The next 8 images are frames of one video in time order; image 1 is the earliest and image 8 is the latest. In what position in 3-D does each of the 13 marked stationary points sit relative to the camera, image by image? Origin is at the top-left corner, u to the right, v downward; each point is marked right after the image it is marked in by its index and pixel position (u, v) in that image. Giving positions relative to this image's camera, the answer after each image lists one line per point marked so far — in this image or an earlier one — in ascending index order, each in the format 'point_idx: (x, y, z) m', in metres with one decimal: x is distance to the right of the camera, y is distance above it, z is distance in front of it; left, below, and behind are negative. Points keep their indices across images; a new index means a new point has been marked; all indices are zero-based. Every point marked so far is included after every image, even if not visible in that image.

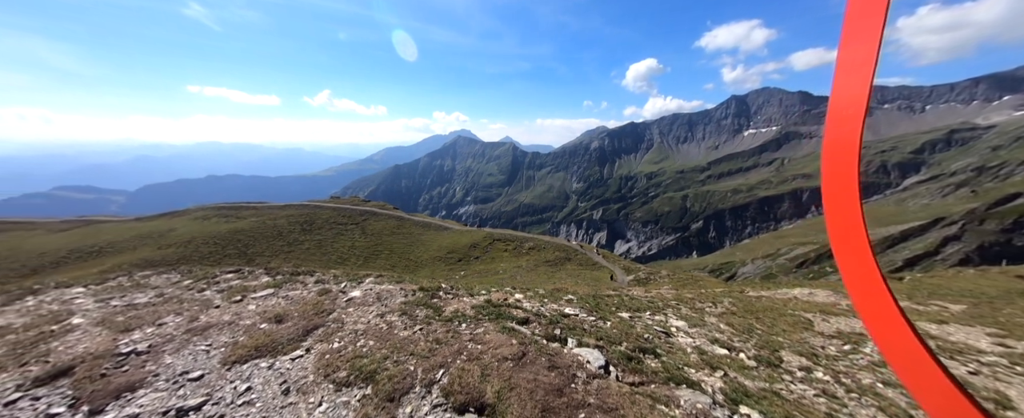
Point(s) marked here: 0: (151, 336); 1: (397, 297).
0: (-16.7, -5.8, +14.0) m
1: (-6.5, -4.9, +17.1) m
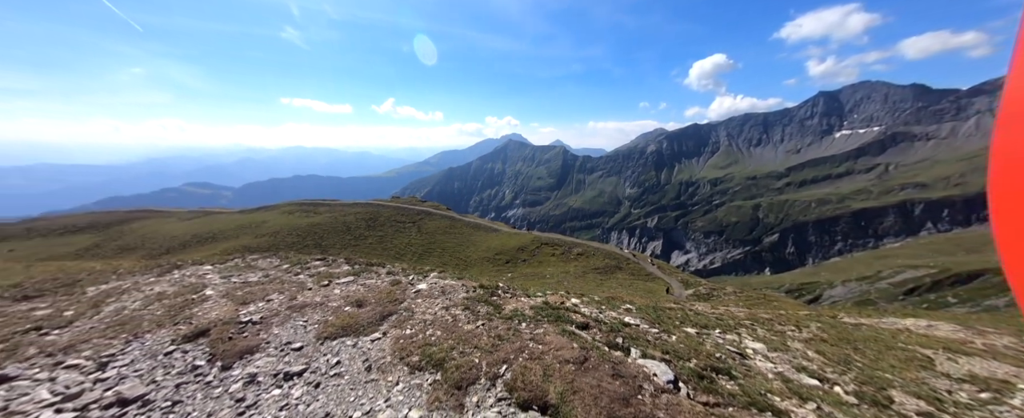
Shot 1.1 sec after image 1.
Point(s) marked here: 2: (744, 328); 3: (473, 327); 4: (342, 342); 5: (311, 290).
0: (-13.7, -5.5, +16.8) m
1: (-3.1, -4.9, +18.0) m
2: (+14.3, -7.3, +18.9) m
3: (-1.7, -5.2, +13.5) m
4: (-7.3, -5.7, +13.2) m
5: (-12.8, -5.2, +19.6) m
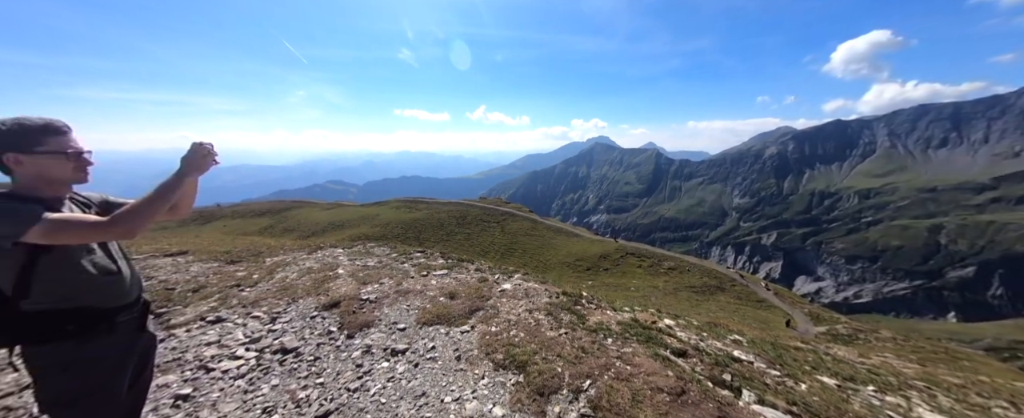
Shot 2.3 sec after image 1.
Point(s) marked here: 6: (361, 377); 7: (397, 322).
0: (-8.8, -5.2, +19.8) m
1: (+1.8, -5.2, +18.1) m
2: (+18.6, -8.4, +14.2) m
3: (+1.9, -5.4, +13.4) m
4: (-3.6, -5.7, +14.6) m
5: (-7.1, -5.0, +22.3) m
6: (-5.6, -6.2, +11.3) m
7: (-5.8, -5.7, +15.5) m
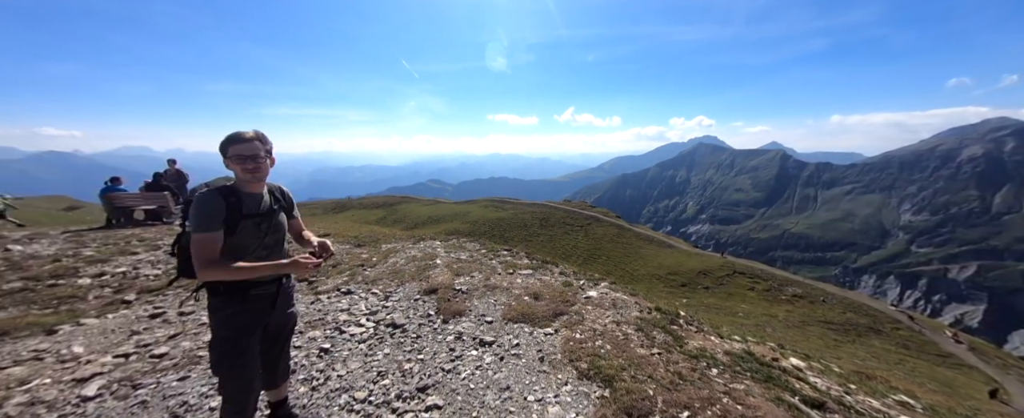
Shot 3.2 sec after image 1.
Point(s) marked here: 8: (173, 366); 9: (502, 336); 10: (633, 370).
0: (-3.1, -5.1, +21.4) m
1: (+6.6, -5.5, +16.9) m
2: (+21.6, -9.5, +8.5) m
3: (+5.4, -5.7, +12.3) m
4: (+0.4, -5.7, +14.9) m
5: (-0.8, -5.0, +23.3) m
6: (-2.4, -6.1, +12.4) m
7: (-1.4, -5.7, +16.4) m
8: (-12.5, -6.4, +11.3) m
9: (-0.5, -5.9, +14.2) m
10: (+4.3, -5.7, +10.9) m
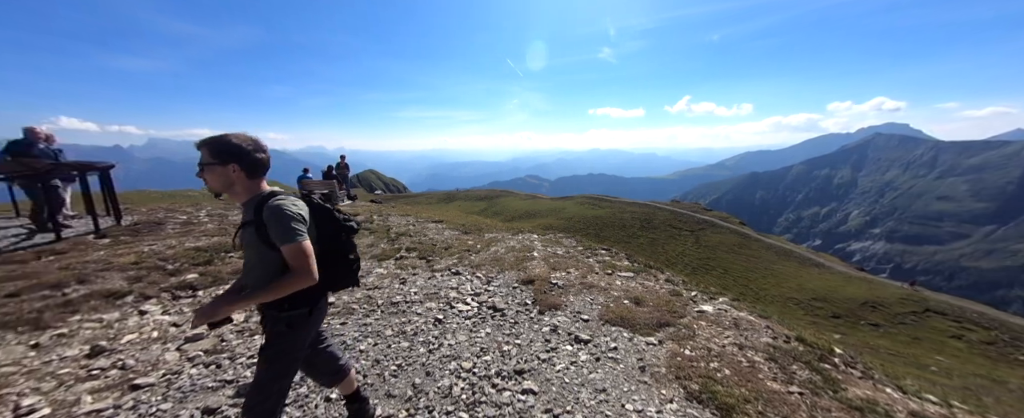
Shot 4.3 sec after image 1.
0: (+3.6, -4.8, +21.4) m
1: (+11.4, -5.7, +14.1) m
2: (+22.9, -10.5, +1.7) m
3: (+8.9, -5.9, +10.1) m
4: (+4.9, -5.6, +14.2) m
5: (+6.4, -4.8, +22.5) m
6: (+1.5, -5.8, +12.6) m
7: (+3.7, -5.4, +16.2) m
8: (-8.4, -5.7, +14.7) m
9: (+3.9, -5.7, +13.8) m
10: (+7.4, -5.8, +9.2) m
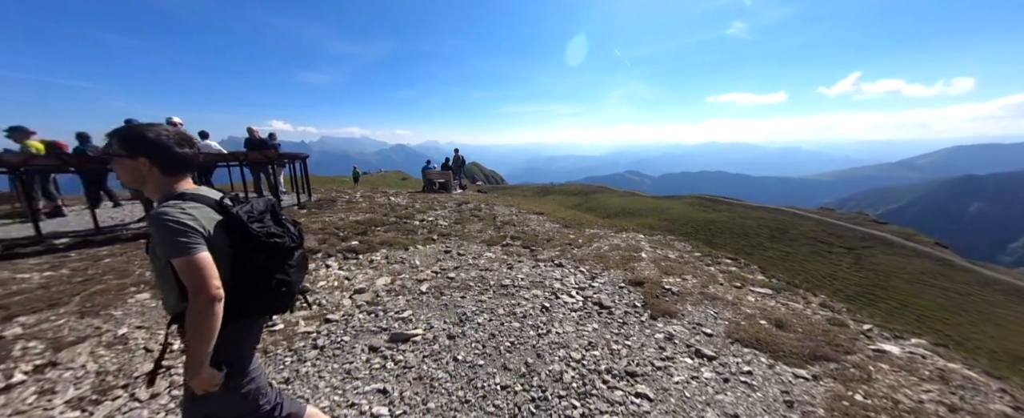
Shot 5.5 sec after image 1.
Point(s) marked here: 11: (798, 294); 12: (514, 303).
0: (+10.5, -4.7, +19.3) m
1: (+15.7, -6.2, +10.1) m
2: (+22.5, -11.8, -5.1) m
3: (+12.0, -6.3, +7.0) m
4: (+9.6, -5.7, +12.1) m
5: (+13.5, -4.9, +19.6) m
6: (+5.8, -5.7, +11.7) m
7: (+8.9, -5.4, +14.4) m
8: (-3.0, -4.9, +16.7) m
9: (+8.4, -5.7, +12.1) m
10: (+10.4, -6.1, +6.6) m
11: (+18.0, -5.3, +19.4) m
12: (+0.1, -5.1, +16.5) m
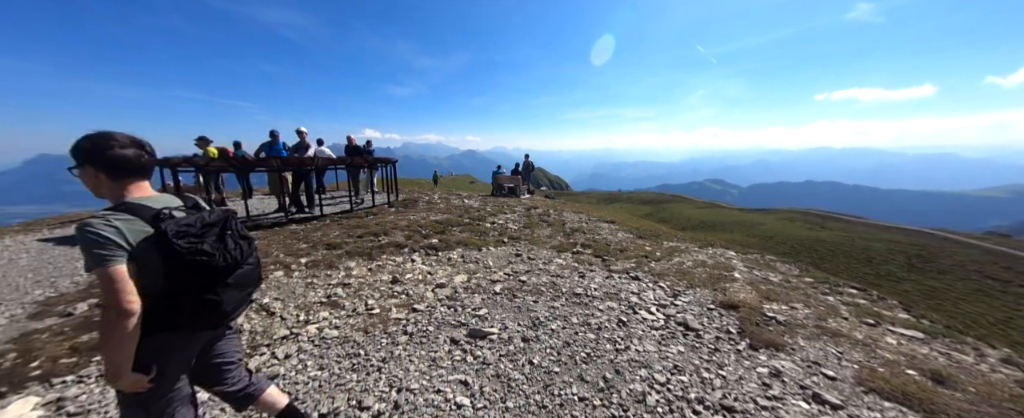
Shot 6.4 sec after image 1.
0: (+14.8, -5.6, +16.5) m
1: (+17.8, -7.0, +6.4) m
2: (+21.0, -12.6, -10.0) m
3: (+13.5, -6.9, +4.2) m
4: (+12.2, -6.3, +9.7) m
5: (+17.7, -5.9, +16.1) m
6: (+8.4, -6.2, +10.0) m
7: (+12.1, -6.1, +12.0) m
8: (+1.0, -5.1, +16.8) m
9: (+11.1, -6.3, +9.9) m
10: (+11.8, -6.7, +4.1) m
11: (+22.0, -6.4, +14.9) m
12: (+4.0, -5.4, +16.0) m
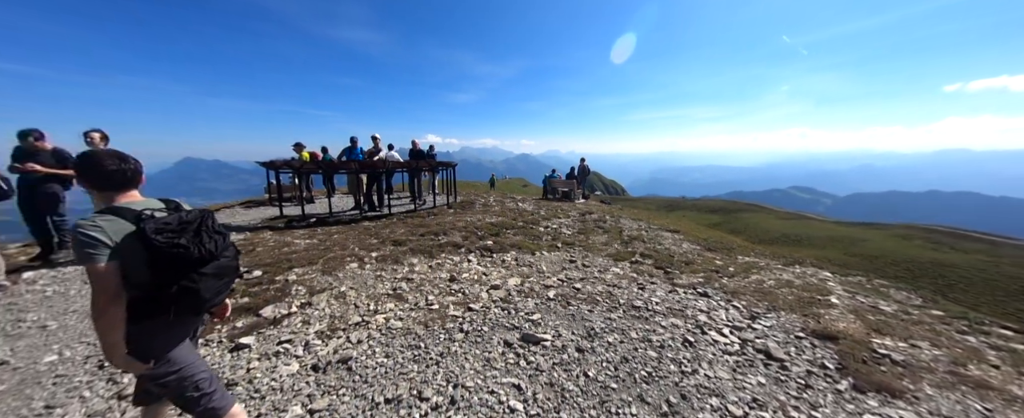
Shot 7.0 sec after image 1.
0: (+17.4, -6.3, +13.6) m
1: (+18.5, -7.7, +3.0) m
2: (+18.7, -13.1, -13.7) m
3: (+14.0, -7.4, +1.6) m
4: (+13.7, -6.9, +7.2) m
5: (+20.2, -6.6, +12.7) m
6: (+10.0, -6.6, +8.3) m
7: (+14.0, -6.6, +9.6) m
8: (+3.9, -5.4, +16.3) m
9: (+12.6, -6.8, +7.6) m
10: (+12.3, -7.1, +1.8) m
11: (+24.2, -7.3, +10.8) m
12: (+6.6, -5.8, +14.9) m
